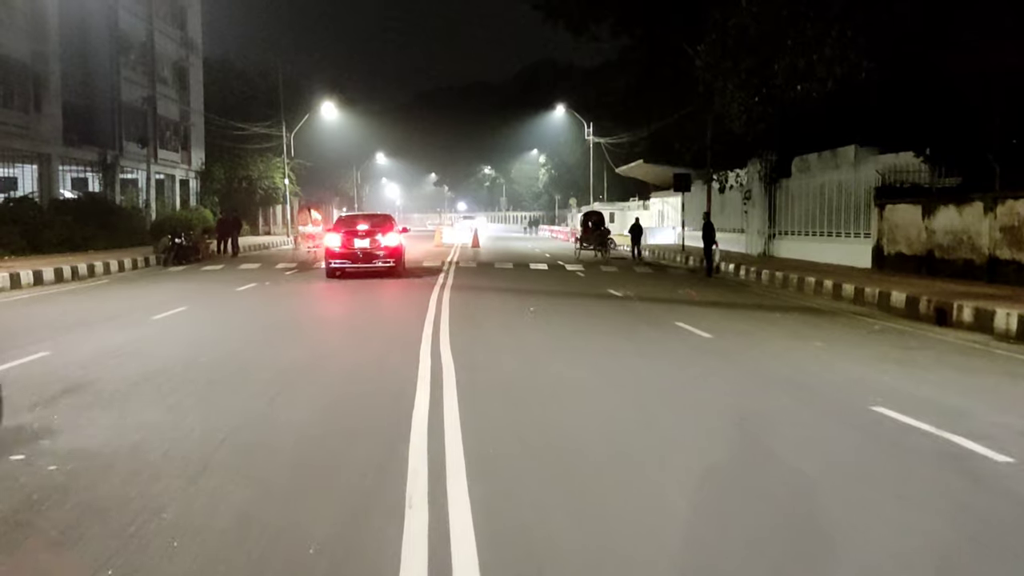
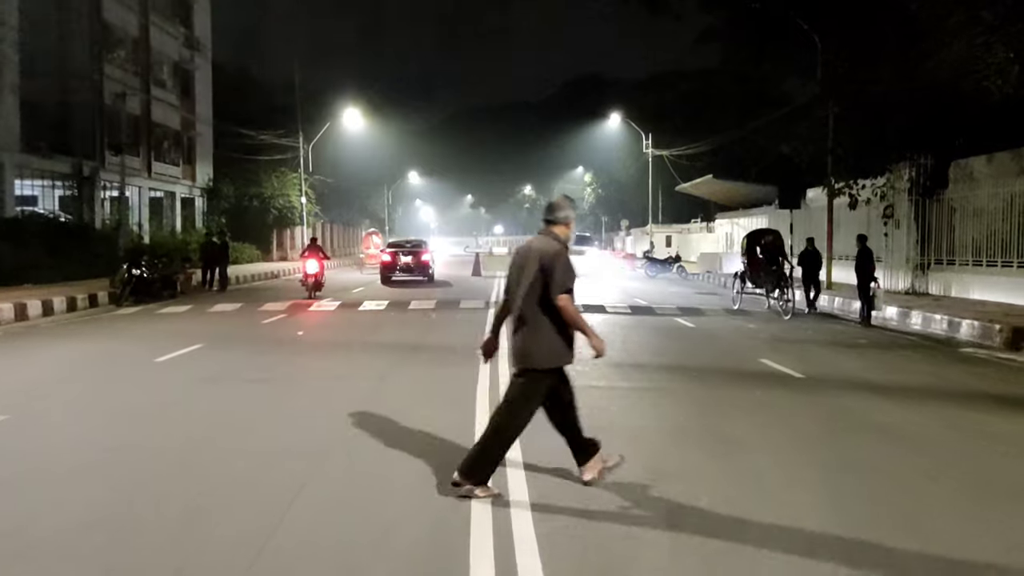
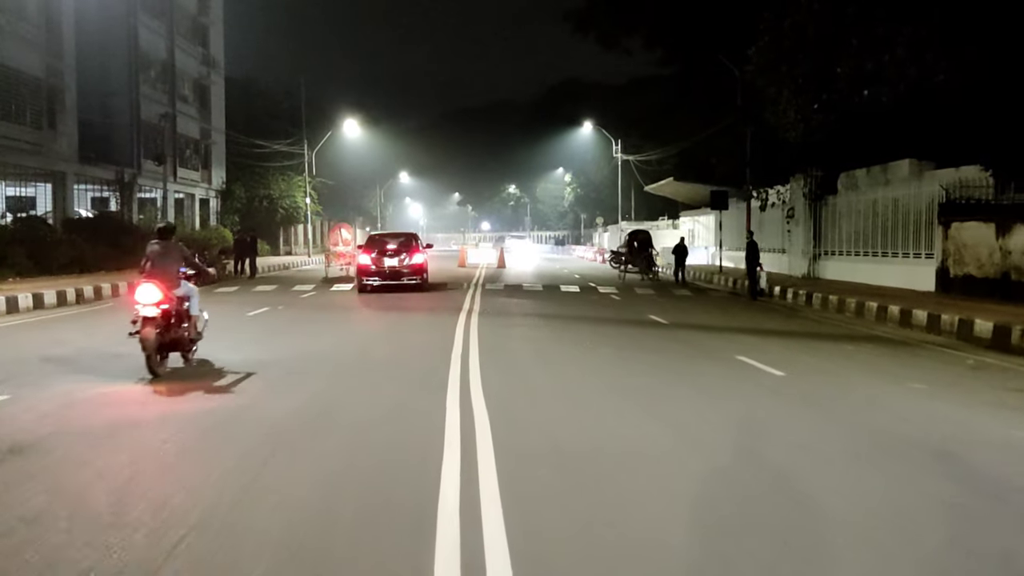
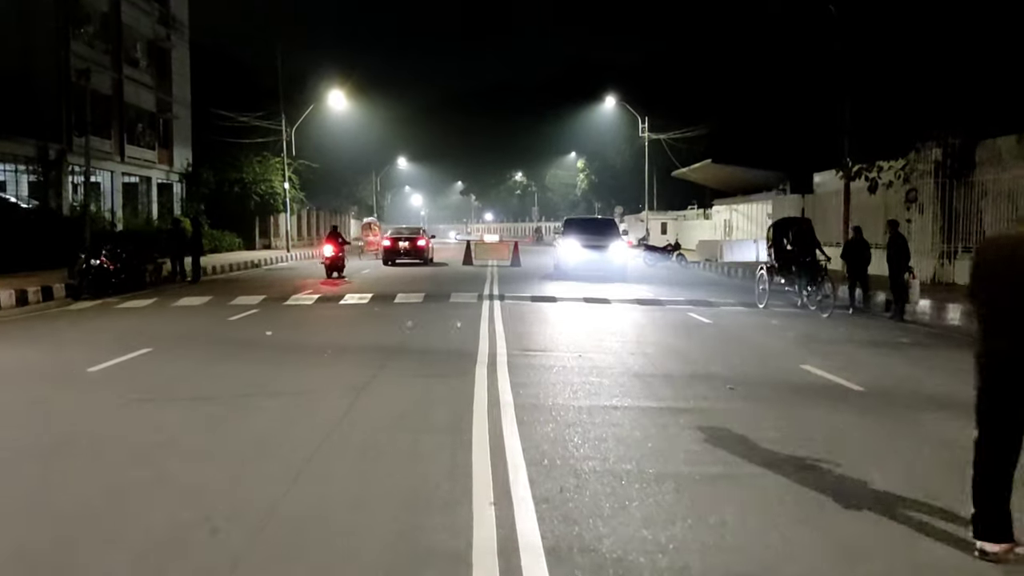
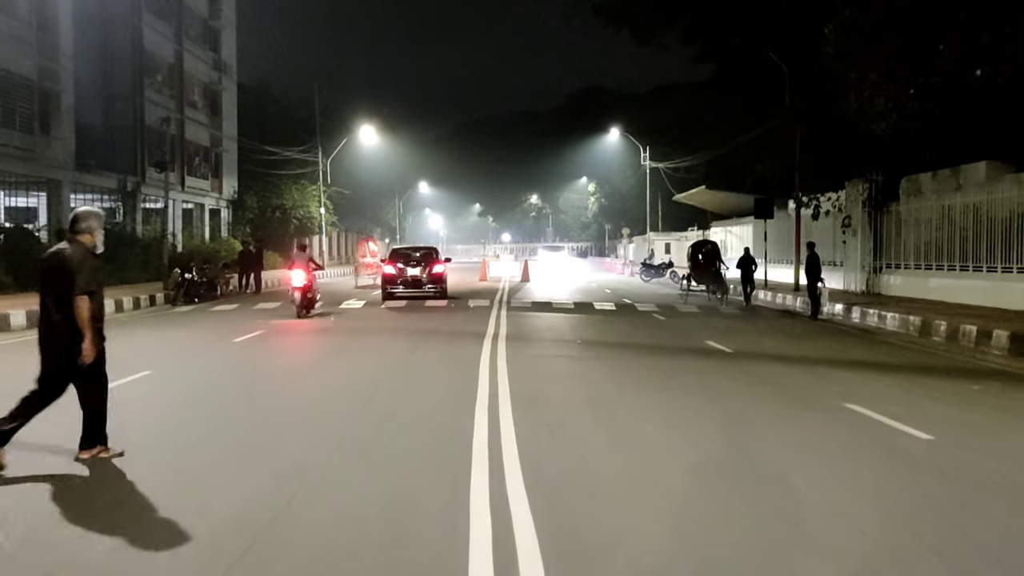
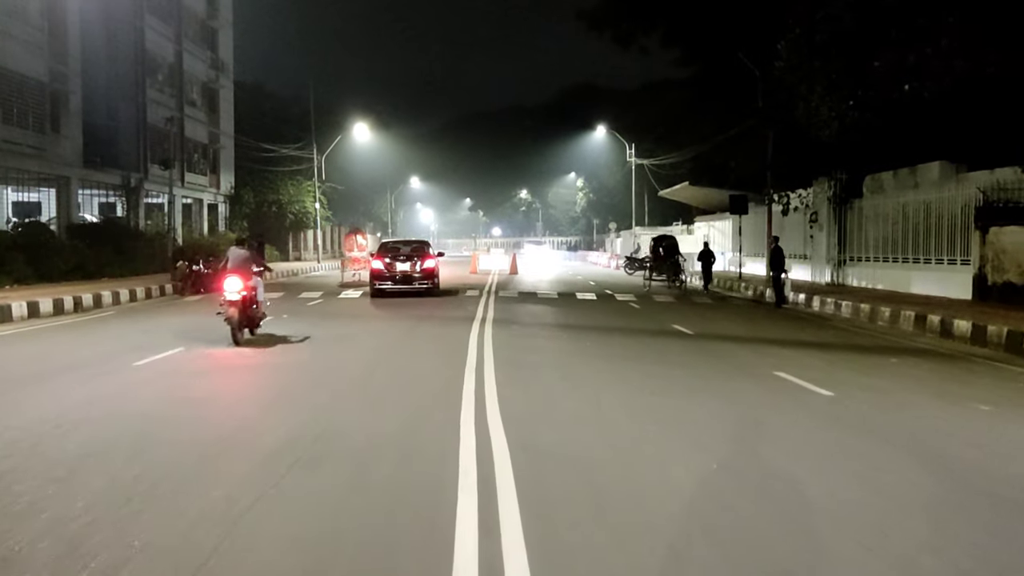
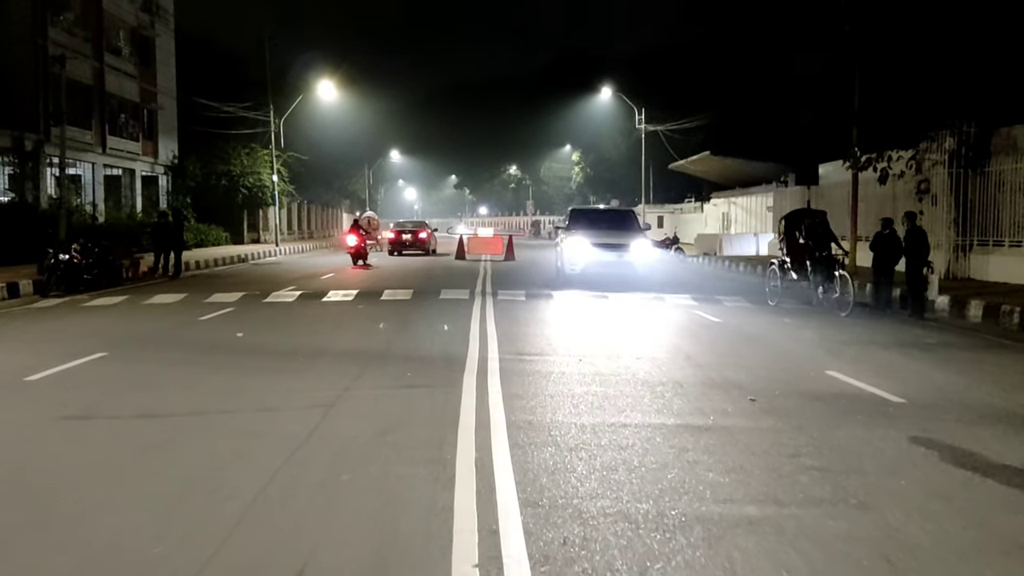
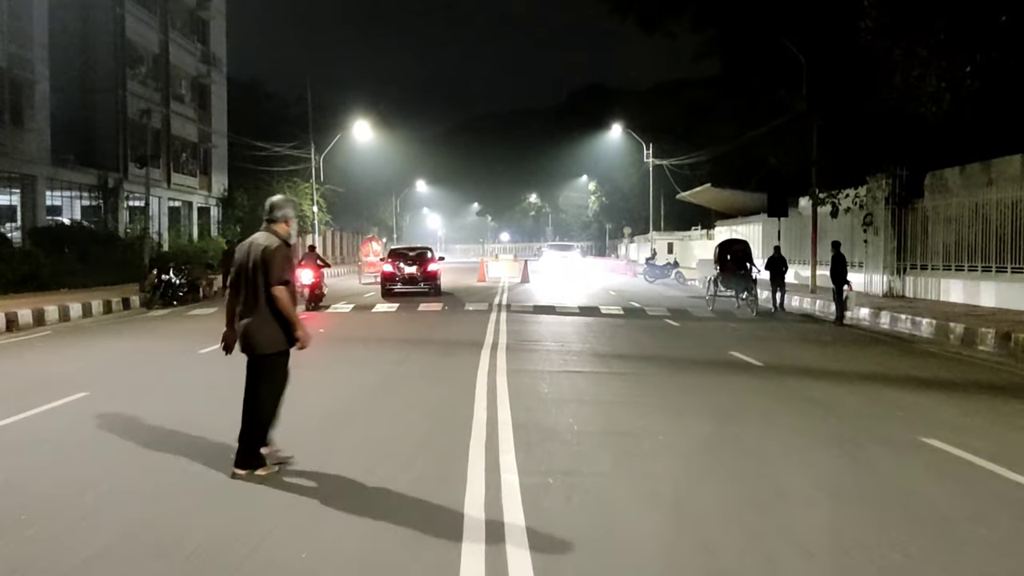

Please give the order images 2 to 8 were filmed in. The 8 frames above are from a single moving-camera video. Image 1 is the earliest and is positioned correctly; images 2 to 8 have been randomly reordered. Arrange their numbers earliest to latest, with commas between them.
3, 6, 5, 8, 2, 4, 7
